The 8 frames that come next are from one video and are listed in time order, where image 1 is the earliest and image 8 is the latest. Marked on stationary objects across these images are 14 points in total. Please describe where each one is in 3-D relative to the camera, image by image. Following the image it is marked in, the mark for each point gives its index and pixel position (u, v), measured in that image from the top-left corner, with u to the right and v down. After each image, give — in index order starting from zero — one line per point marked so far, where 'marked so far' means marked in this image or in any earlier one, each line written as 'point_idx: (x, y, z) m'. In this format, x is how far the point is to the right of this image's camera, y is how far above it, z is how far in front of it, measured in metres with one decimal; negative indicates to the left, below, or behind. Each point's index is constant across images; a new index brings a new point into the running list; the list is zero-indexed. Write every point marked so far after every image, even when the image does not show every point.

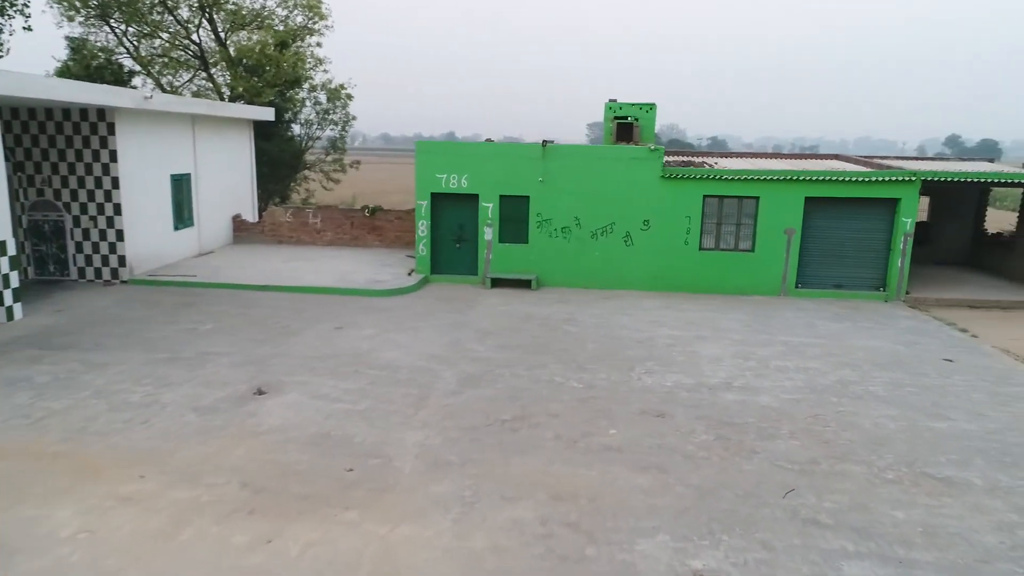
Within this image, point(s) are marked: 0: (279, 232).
0: (-6.0, +1.4, +17.6) m
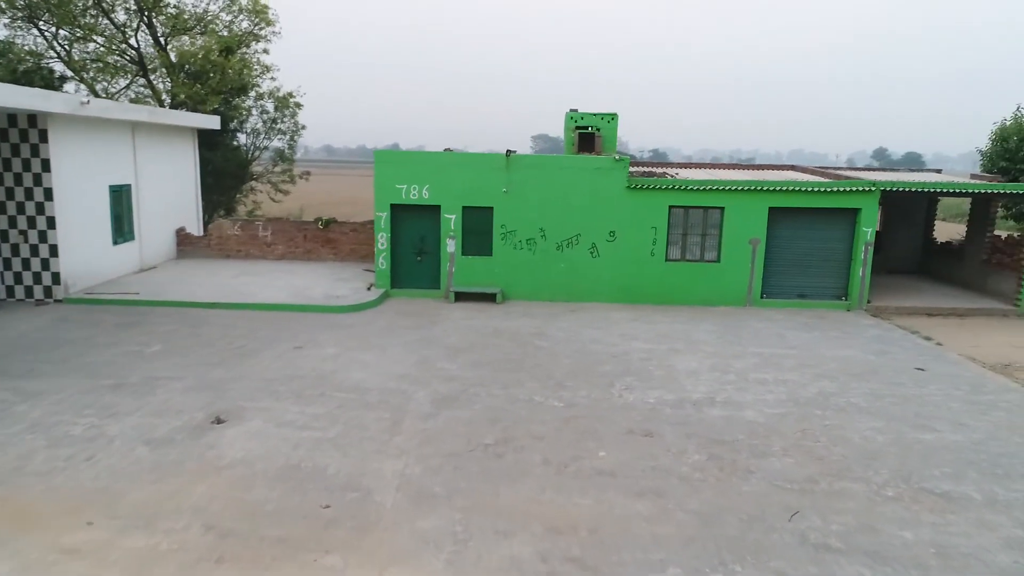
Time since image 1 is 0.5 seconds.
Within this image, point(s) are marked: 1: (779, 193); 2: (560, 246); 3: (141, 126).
0: (-7.0, +1.0, +16.8) m
1: (+5.2, +1.8, +13.3) m
2: (+1.0, +0.8, +13.7) m
3: (-8.0, +3.5, +14.8) m
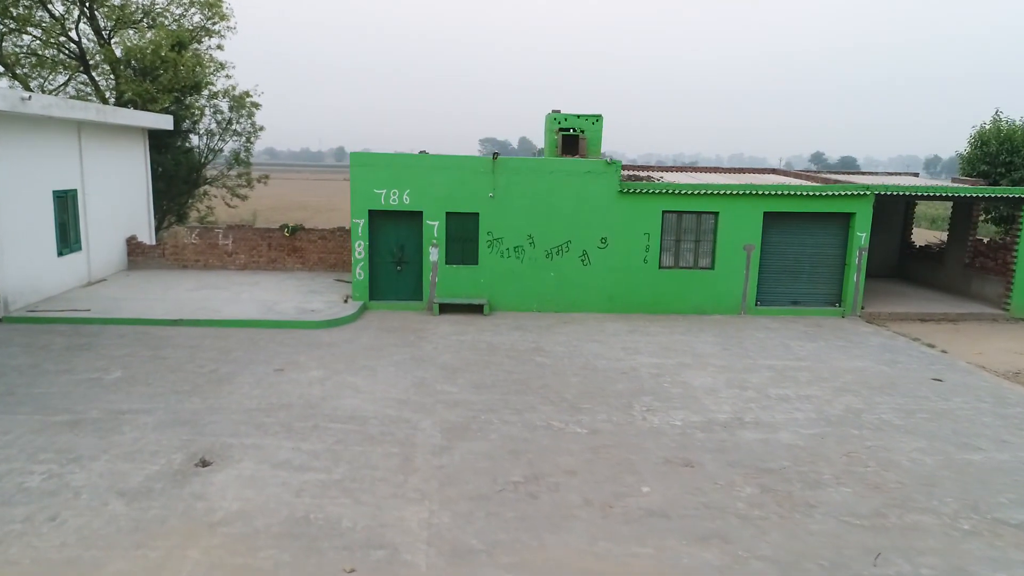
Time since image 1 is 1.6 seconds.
0: (-7.4, +0.7, +15.5) m
1: (+4.9, +1.7, +12.9) m
2: (+0.7, +0.7, +13.0) m
3: (-8.3, +3.2, +13.5) m
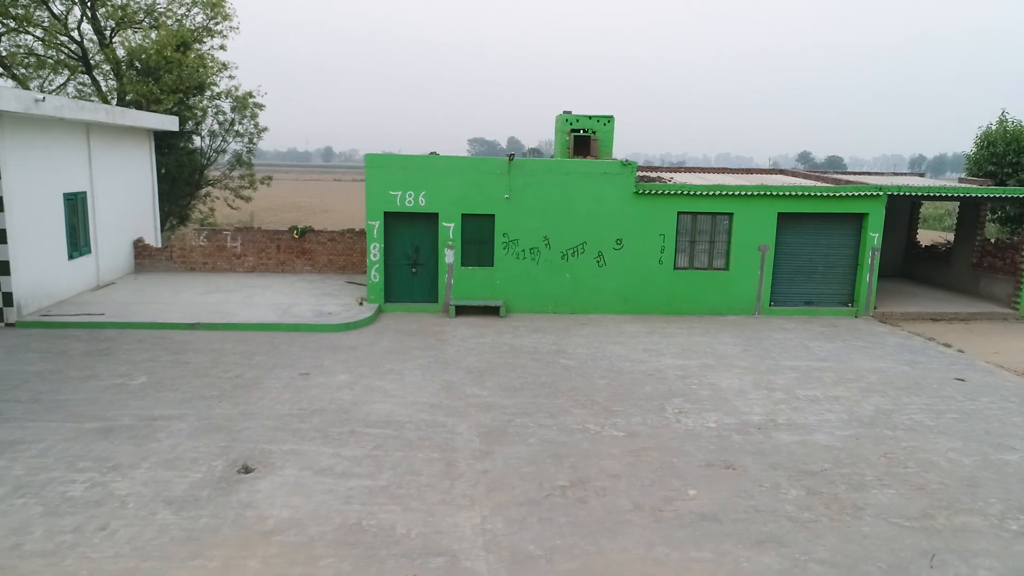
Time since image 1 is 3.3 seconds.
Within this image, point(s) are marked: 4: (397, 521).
0: (-7.2, +0.7, +15.3) m
1: (+5.2, +1.7, +13.0) m
2: (+1.0, +0.6, +13.0) m
3: (-8.1, +3.1, +13.3) m
4: (-0.9, -1.8, +5.4) m
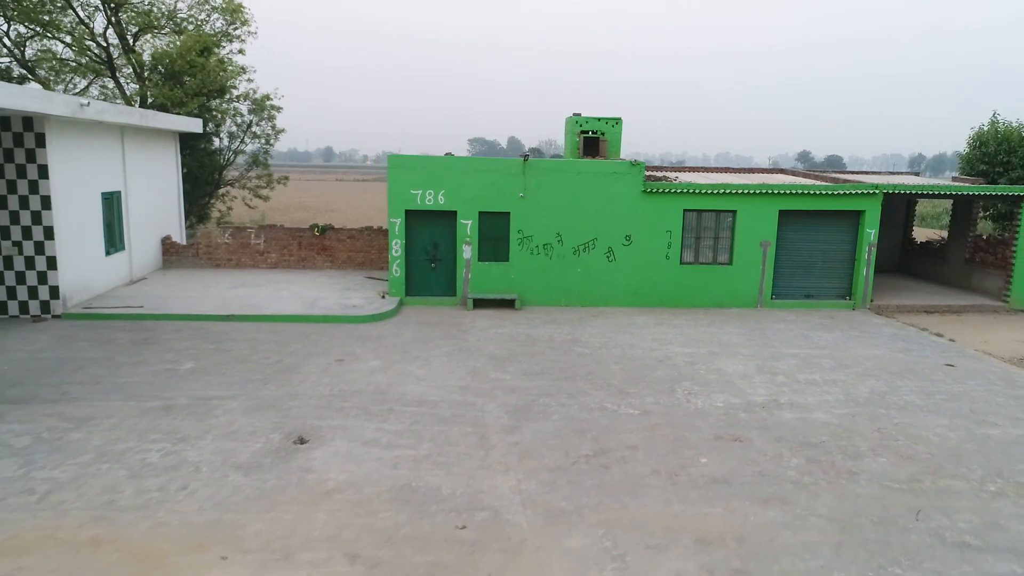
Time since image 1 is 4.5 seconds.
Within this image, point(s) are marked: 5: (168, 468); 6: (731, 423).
0: (-6.9, +0.8, +16.0) m
1: (+5.5, +1.8, +13.6) m
2: (+1.3, +0.7, +13.7) m
3: (-7.8, +3.2, +14.0) m
4: (-0.6, -1.7, +6.1) m
5: (-3.1, -1.6, +6.2) m
6: (+2.5, -1.5, +7.7) m
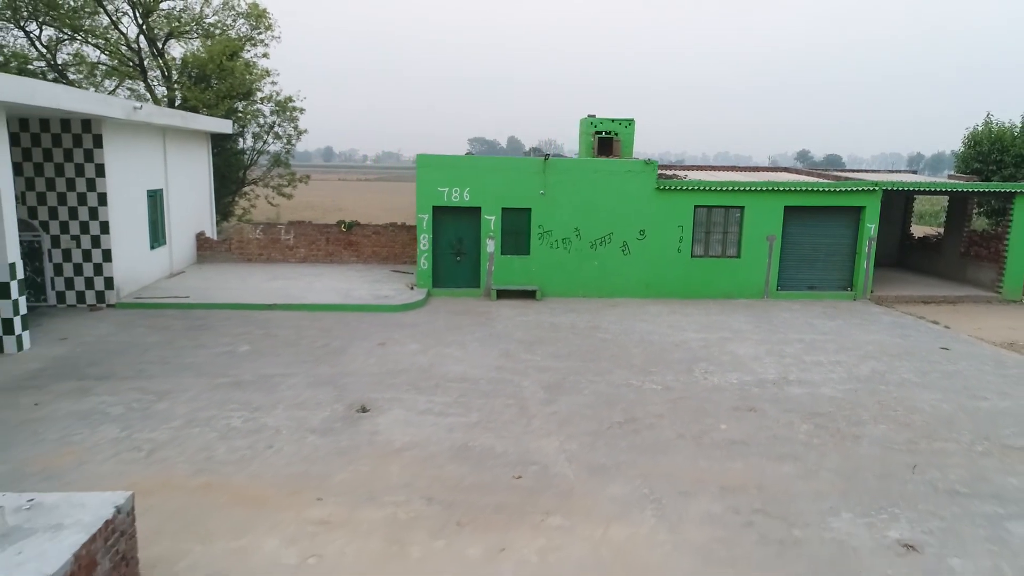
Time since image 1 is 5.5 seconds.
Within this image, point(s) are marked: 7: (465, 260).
0: (-6.5, +0.9, +16.8) m
1: (+5.9, +2.0, +14.5) m
2: (+1.7, +0.9, +14.5) m
3: (-7.4, +3.4, +14.8) m
4: (-0.2, -1.6, +6.9) m
5: (-2.6, -1.5, +7.0) m
6: (+2.9, -1.3, +8.5) m
7: (-1.0, +0.6, +14.4) m
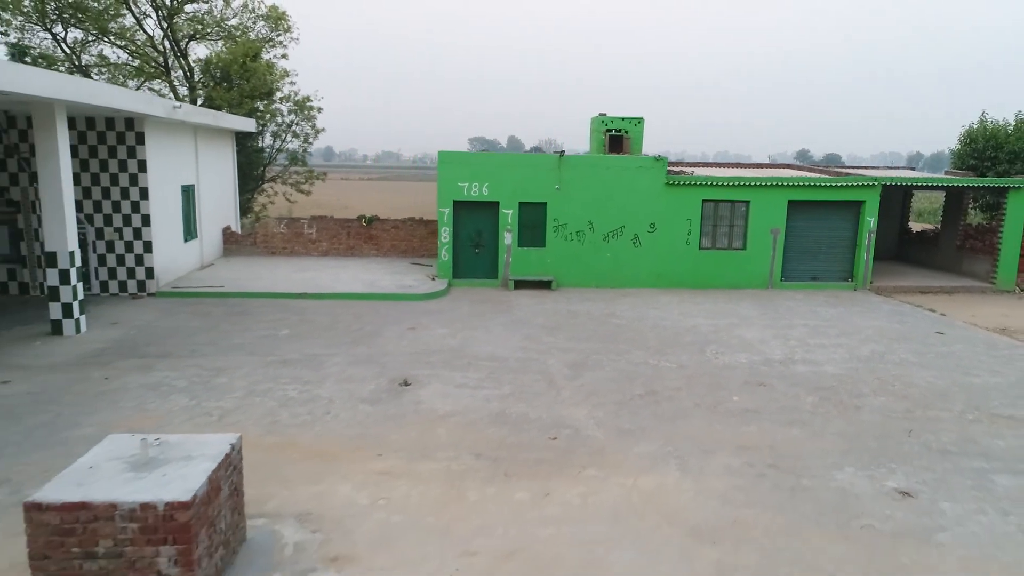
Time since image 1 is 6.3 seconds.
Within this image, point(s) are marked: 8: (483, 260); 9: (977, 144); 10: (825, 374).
0: (-6.1, +1.1, +17.5) m
1: (+6.3, +2.2, +15.1) m
2: (+2.1, +1.1, +15.1) m
3: (-7.0, +3.6, +15.5) m
4: (+0.2, -1.4, +7.6) m
5: (-2.3, -1.3, +7.7) m
6: (+3.3, -1.1, +9.2) m
7: (-0.6, +0.8, +15.1) m
8: (-0.6, +0.6, +15.1) m
9: (+12.5, +3.9, +18.5) m
10: (+4.2, -1.2, +9.3) m
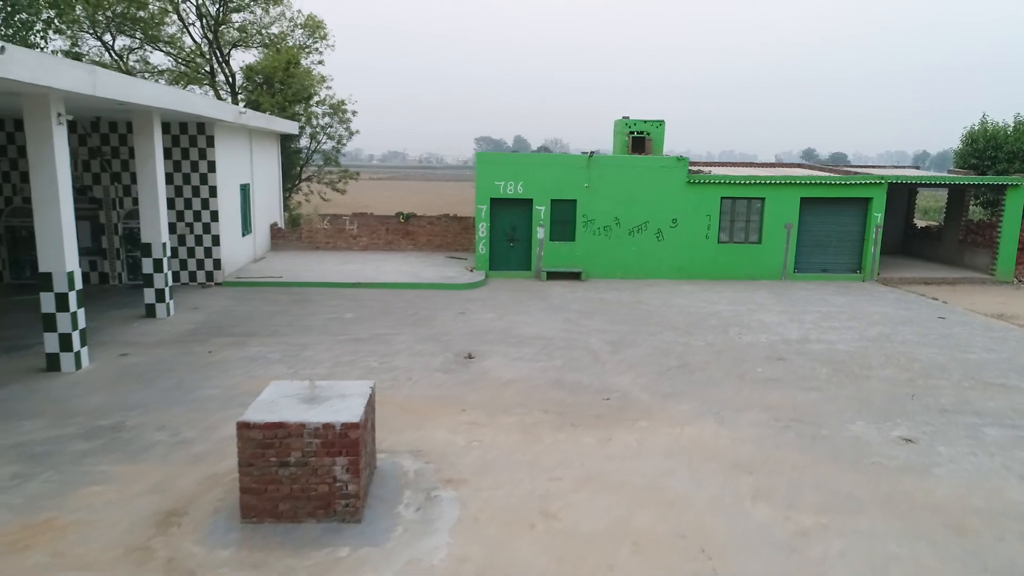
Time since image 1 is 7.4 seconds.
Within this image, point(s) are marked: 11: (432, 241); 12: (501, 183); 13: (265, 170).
0: (-5.3, +1.4, +18.7) m
1: (+7.0, +2.4, +16.3) m
2: (+2.8, +1.3, +16.3) m
3: (-6.3, +3.8, +16.7) m
4: (+0.9, -1.2, +8.8) m
5: (-1.6, -1.1, +8.8) m
6: (+4.0, -0.9, +10.4) m
7: (+0.1, +1.0, +16.2) m
8: (+0.1, +0.8, +16.3) m
9: (+13.3, +4.1, +19.5) m
10: (+4.9, -1.0, +10.4) m
11: (-2.2, +1.3, +19.0) m
12: (-0.3, +2.4, +15.8) m
13: (-6.4, +3.1, +18.0) m
